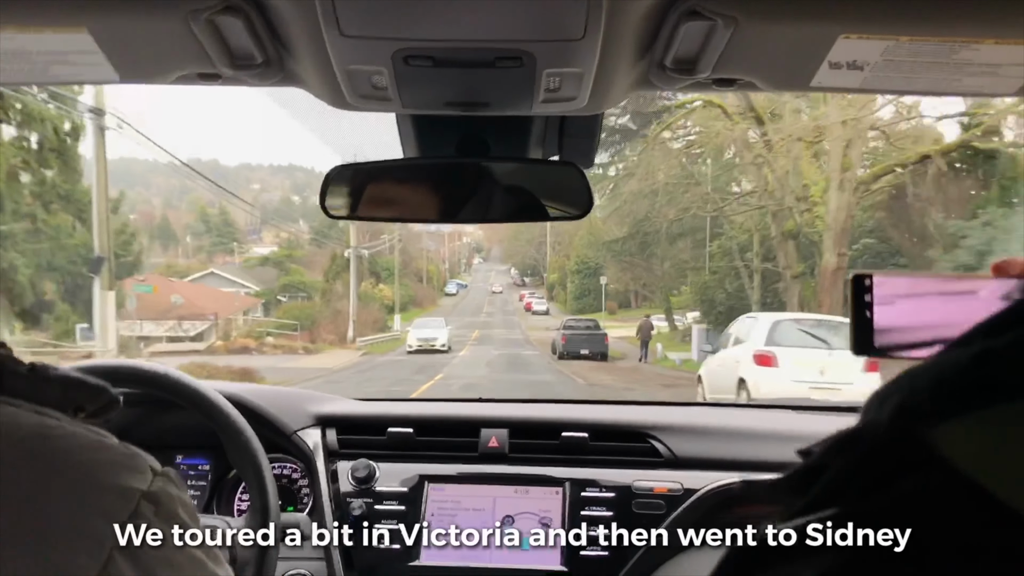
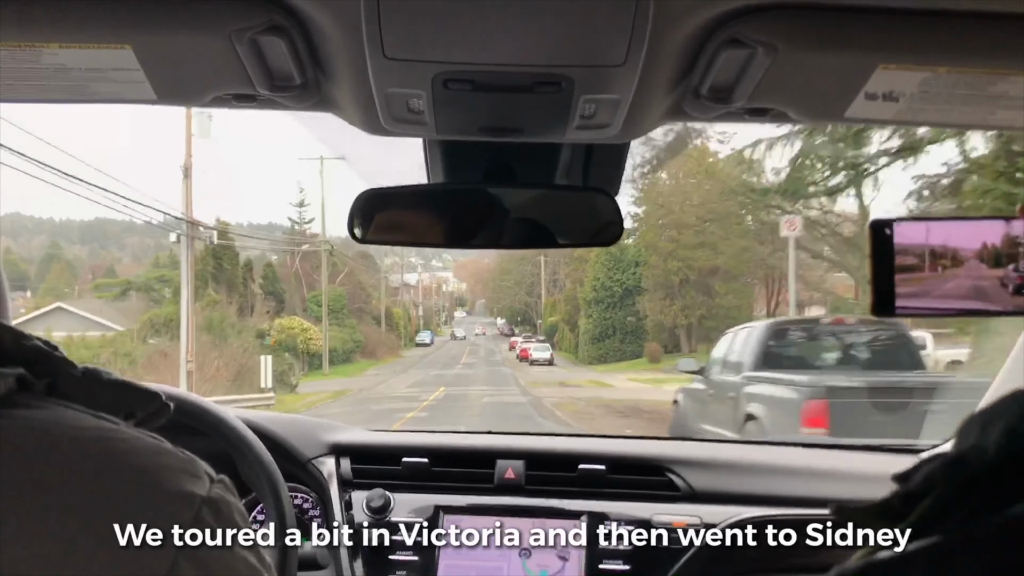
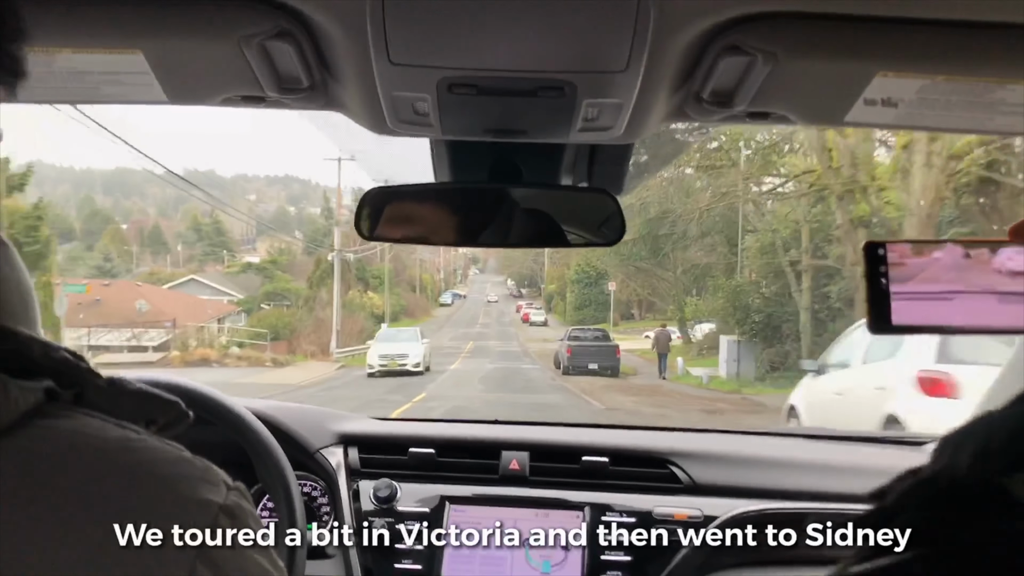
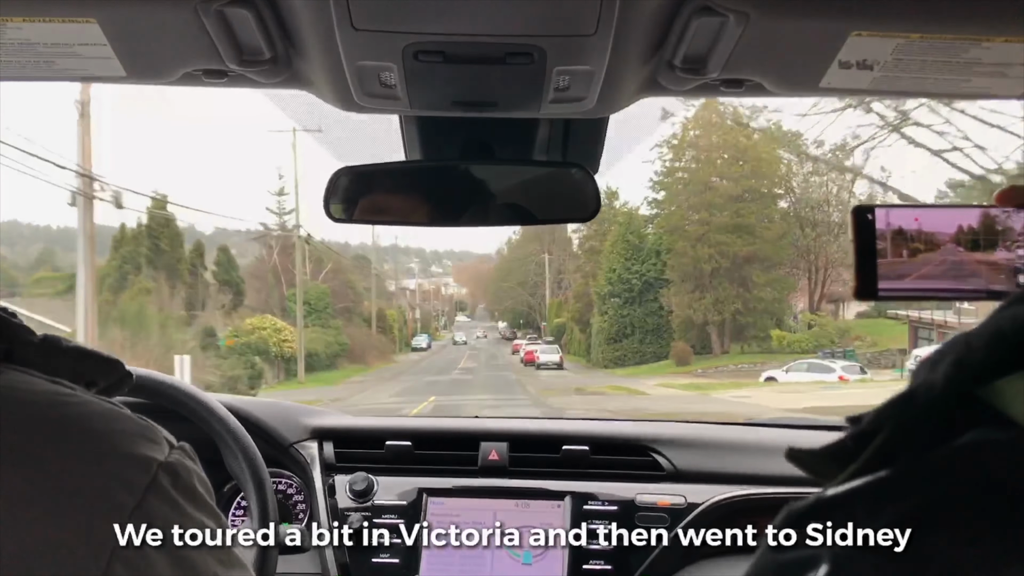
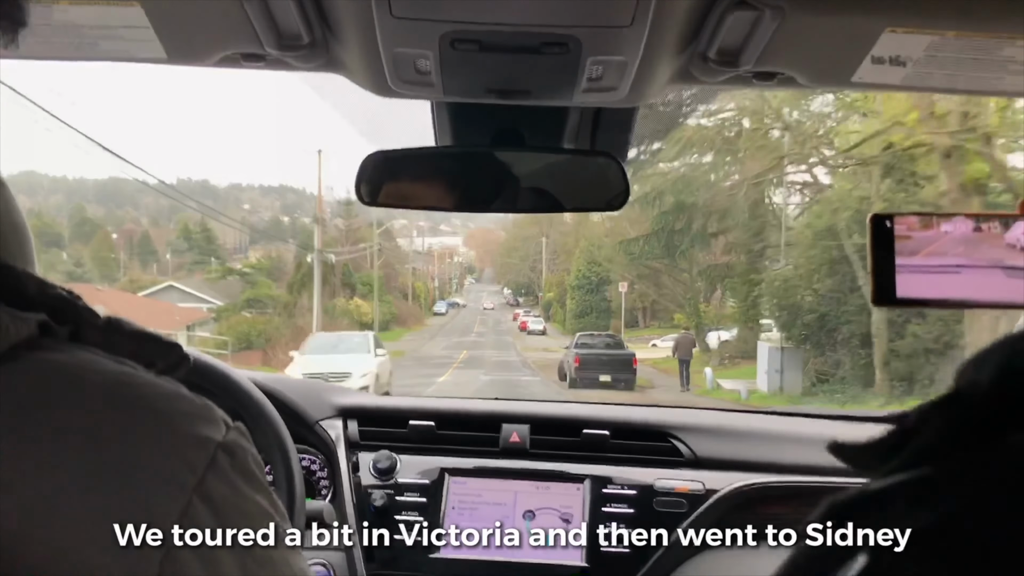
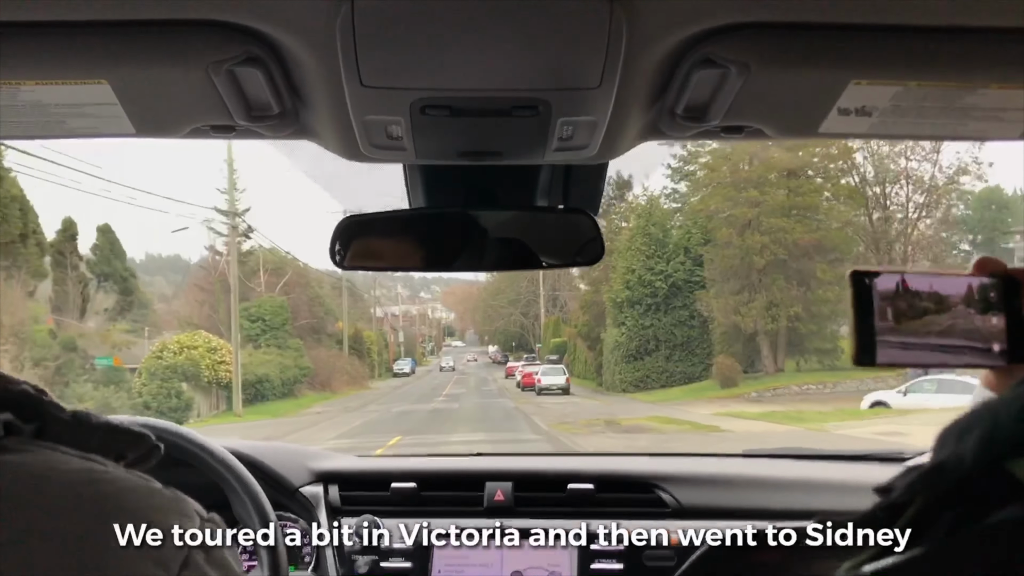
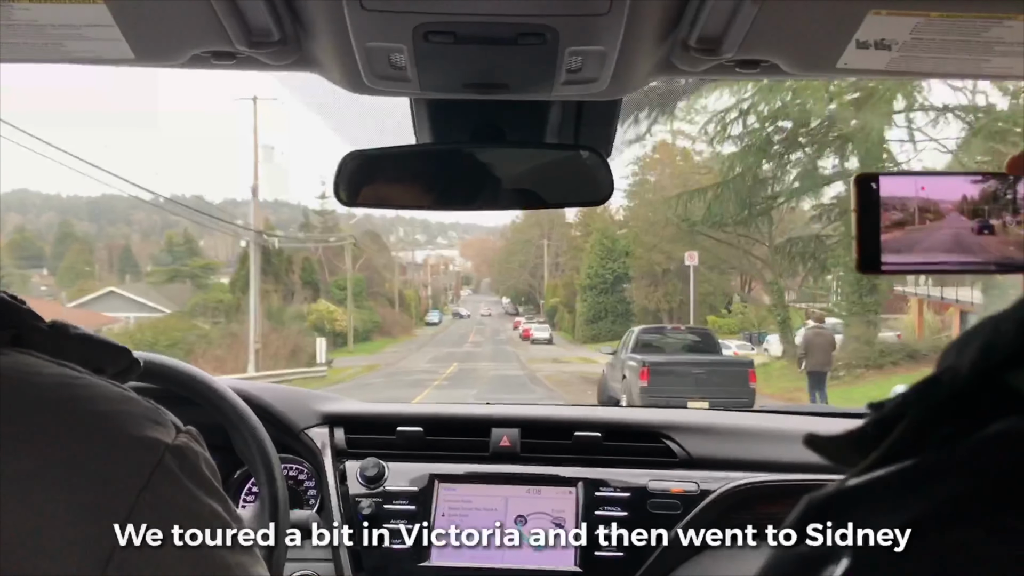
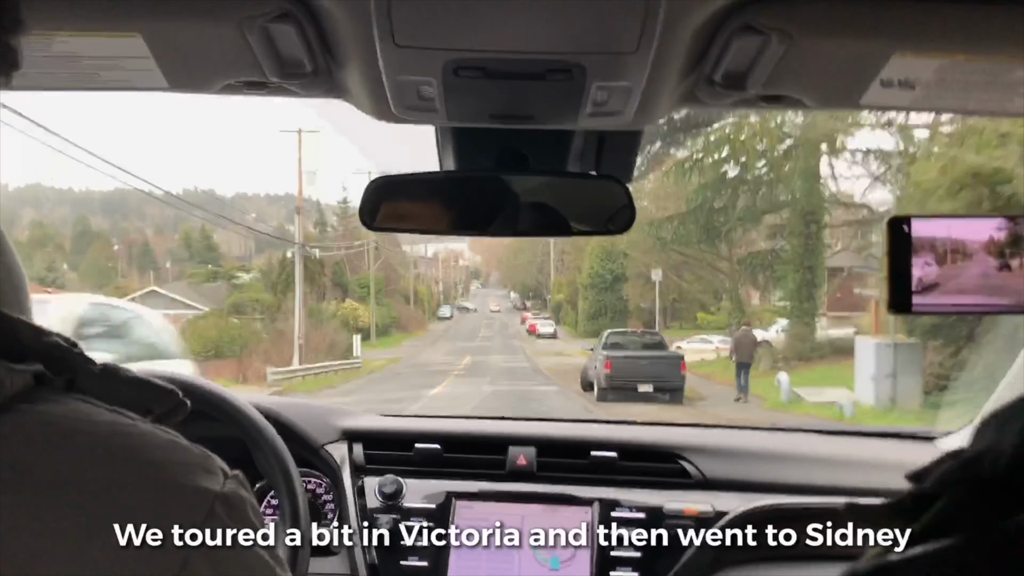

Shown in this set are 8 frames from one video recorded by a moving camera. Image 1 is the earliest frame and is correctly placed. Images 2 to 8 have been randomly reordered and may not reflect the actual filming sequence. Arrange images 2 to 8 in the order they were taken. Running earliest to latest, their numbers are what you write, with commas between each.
3, 5, 8, 7, 2, 4, 6
